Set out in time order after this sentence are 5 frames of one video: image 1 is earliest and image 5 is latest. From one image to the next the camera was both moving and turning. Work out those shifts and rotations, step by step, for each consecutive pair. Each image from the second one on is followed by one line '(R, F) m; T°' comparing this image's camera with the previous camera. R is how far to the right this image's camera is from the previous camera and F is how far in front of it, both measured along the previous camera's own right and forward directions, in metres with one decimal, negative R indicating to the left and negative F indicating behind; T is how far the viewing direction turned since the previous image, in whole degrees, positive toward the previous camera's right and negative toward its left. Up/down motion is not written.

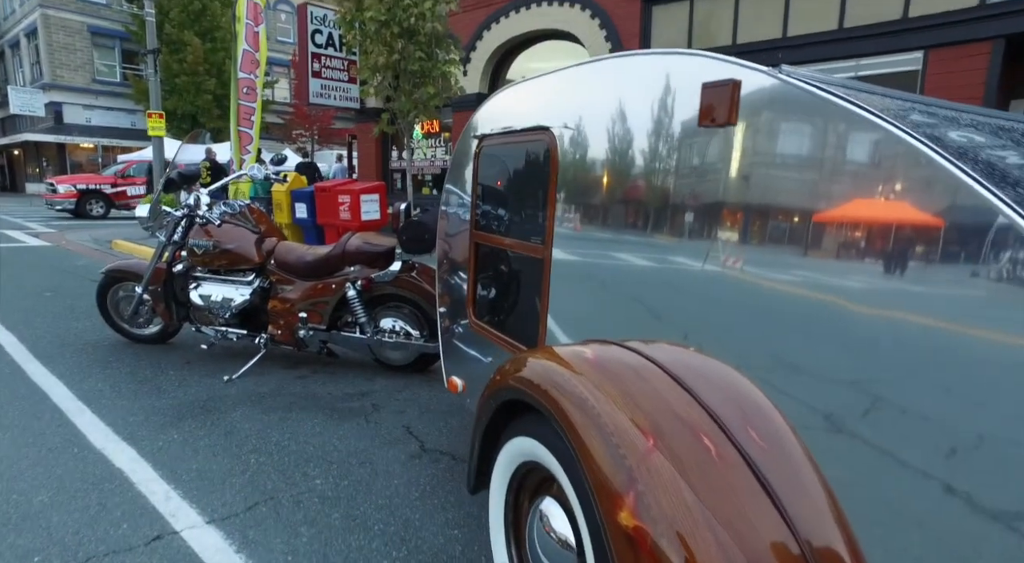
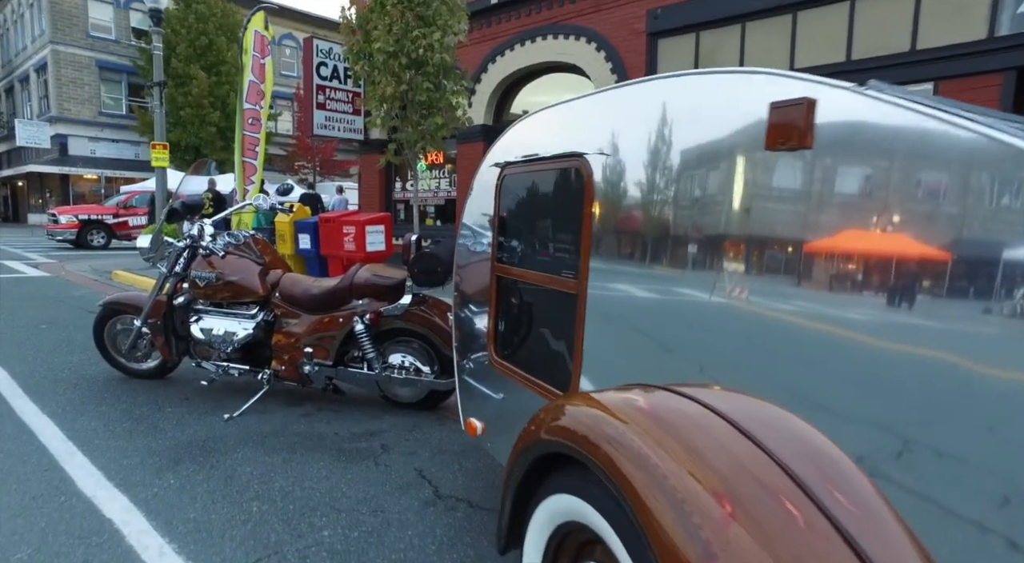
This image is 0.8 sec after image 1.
(-0.1, +0.2) m; 0°
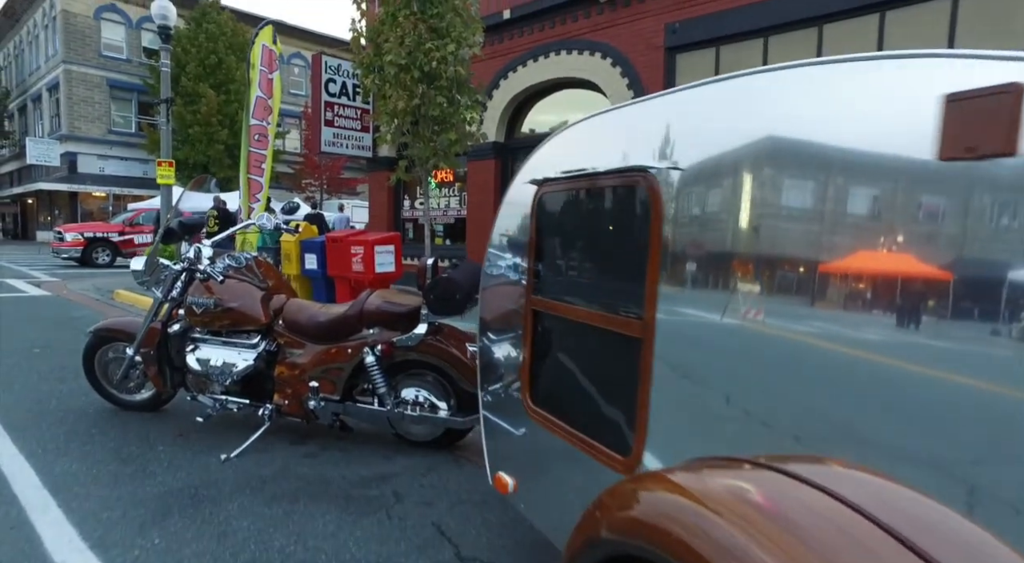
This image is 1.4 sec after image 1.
(-0.1, +0.4) m; -1°
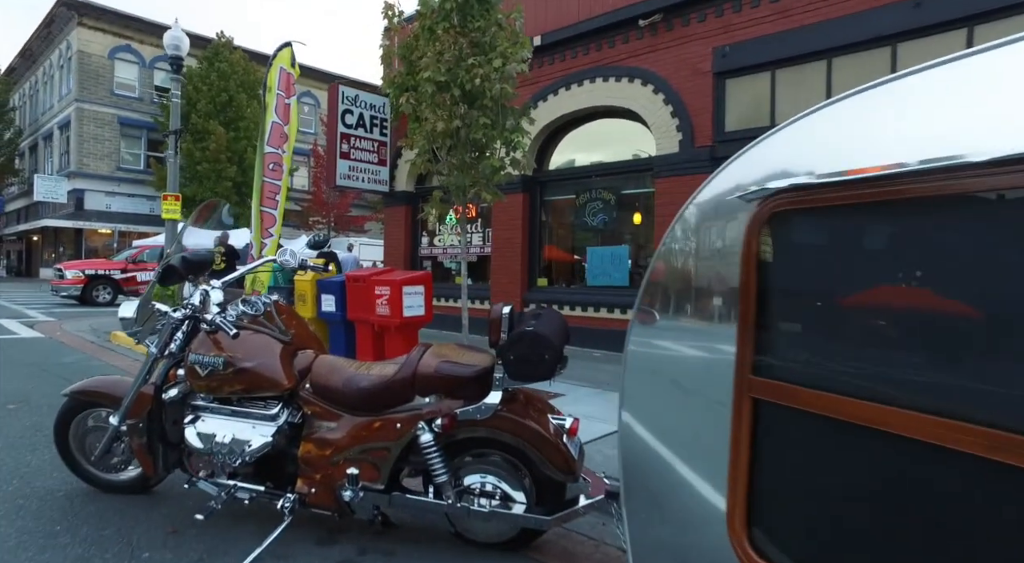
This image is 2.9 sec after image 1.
(-0.5, +0.9) m; 0°
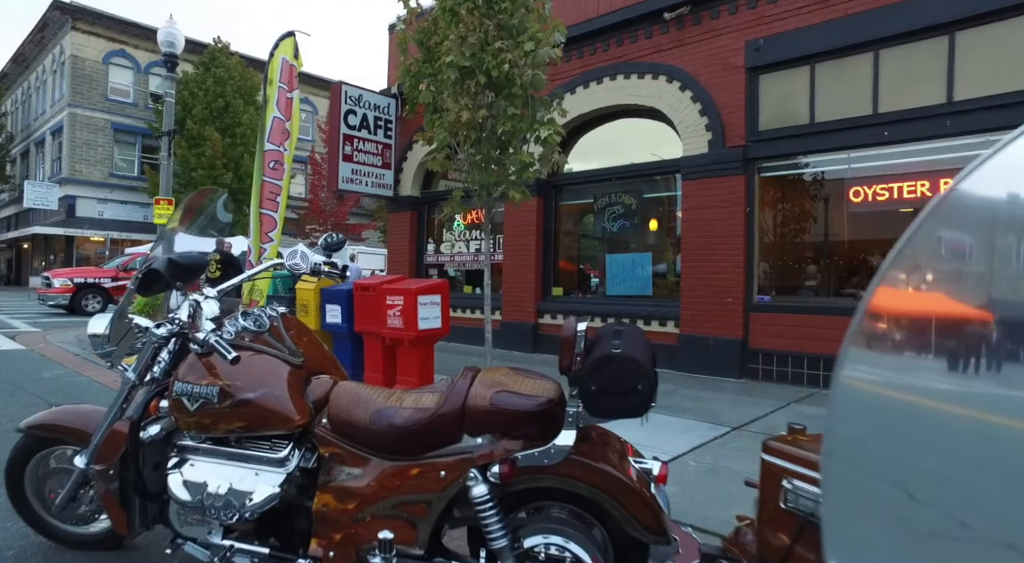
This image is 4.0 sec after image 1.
(-0.3, +0.7) m; 0°
